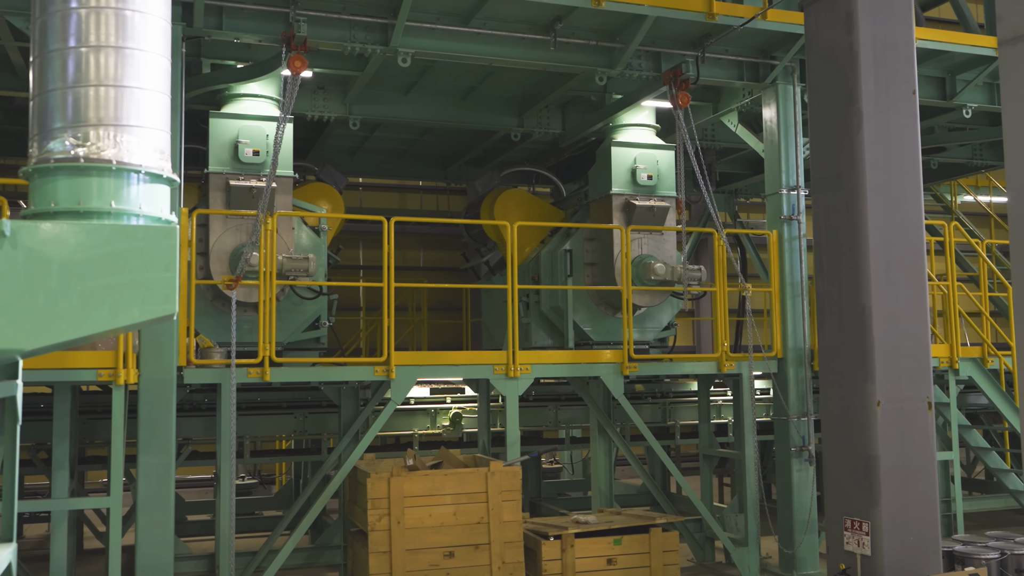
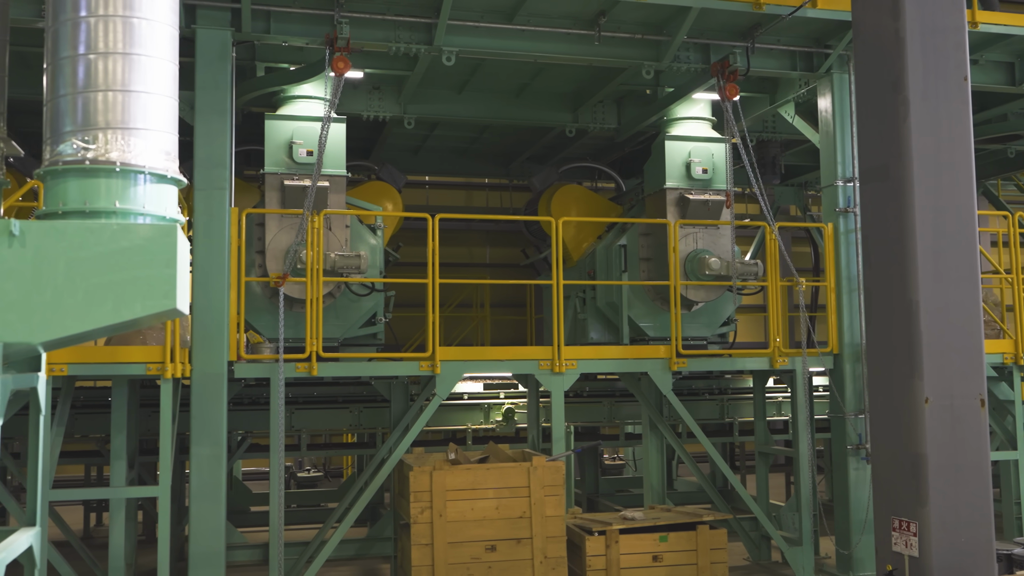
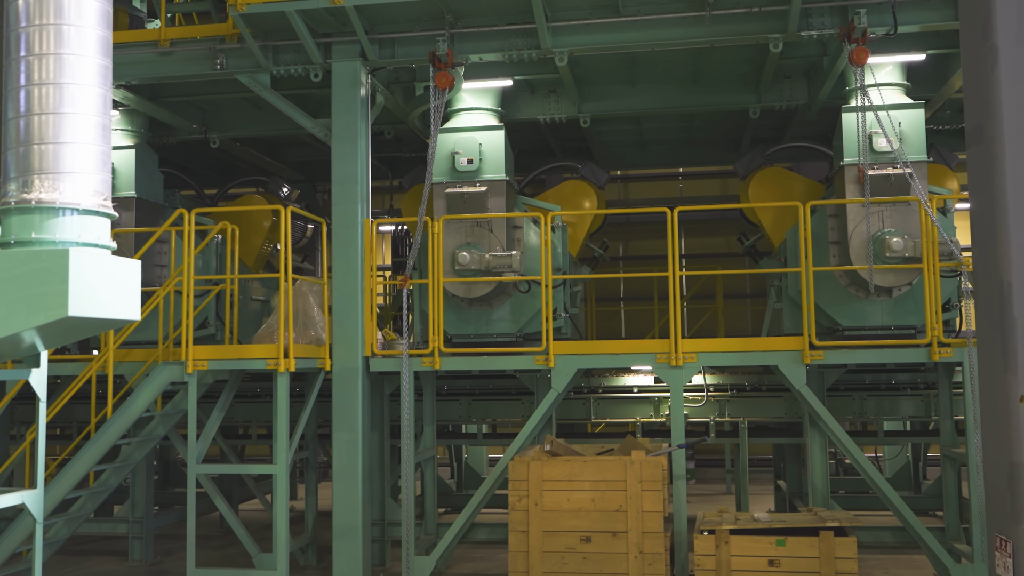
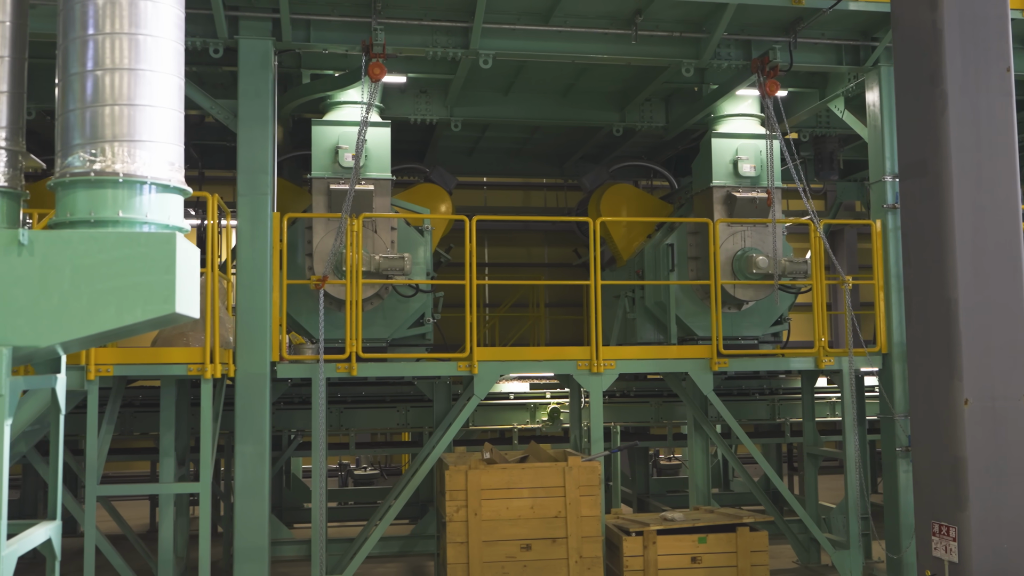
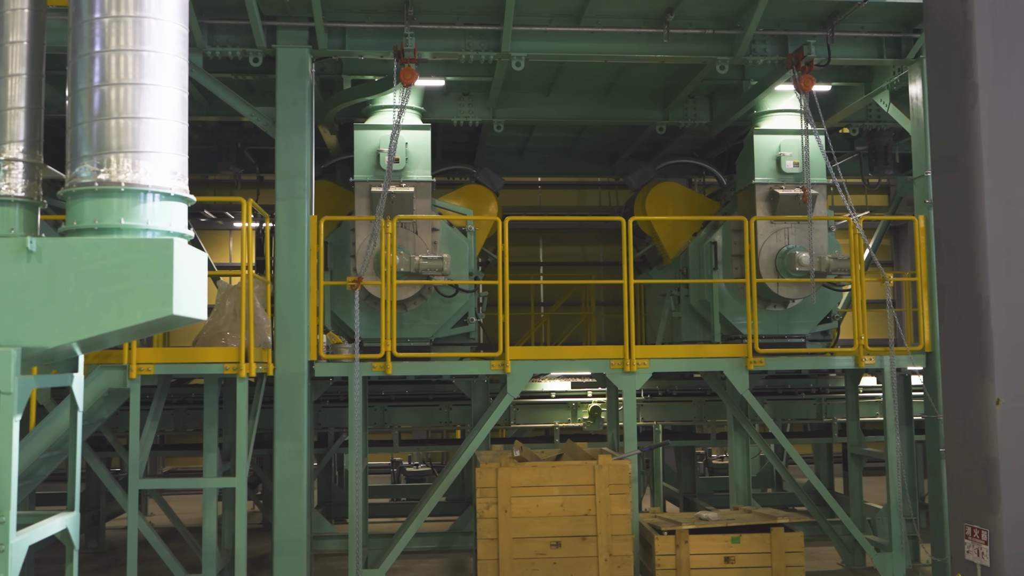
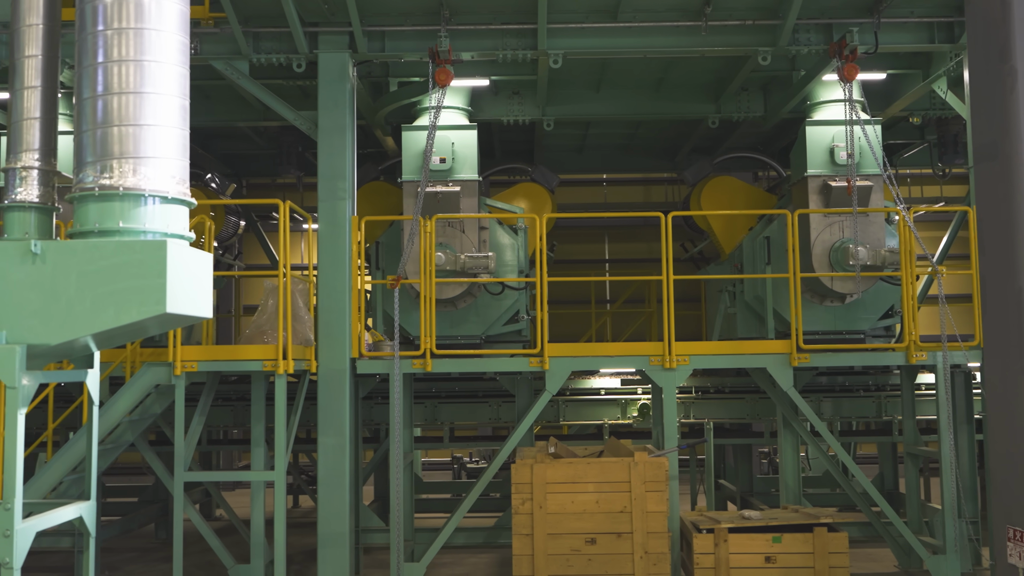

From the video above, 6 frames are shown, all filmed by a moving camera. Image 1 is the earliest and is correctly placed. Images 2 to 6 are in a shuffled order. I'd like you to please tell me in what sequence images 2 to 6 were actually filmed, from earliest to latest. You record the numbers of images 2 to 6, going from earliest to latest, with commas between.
2, 4, 5, 6, 3
